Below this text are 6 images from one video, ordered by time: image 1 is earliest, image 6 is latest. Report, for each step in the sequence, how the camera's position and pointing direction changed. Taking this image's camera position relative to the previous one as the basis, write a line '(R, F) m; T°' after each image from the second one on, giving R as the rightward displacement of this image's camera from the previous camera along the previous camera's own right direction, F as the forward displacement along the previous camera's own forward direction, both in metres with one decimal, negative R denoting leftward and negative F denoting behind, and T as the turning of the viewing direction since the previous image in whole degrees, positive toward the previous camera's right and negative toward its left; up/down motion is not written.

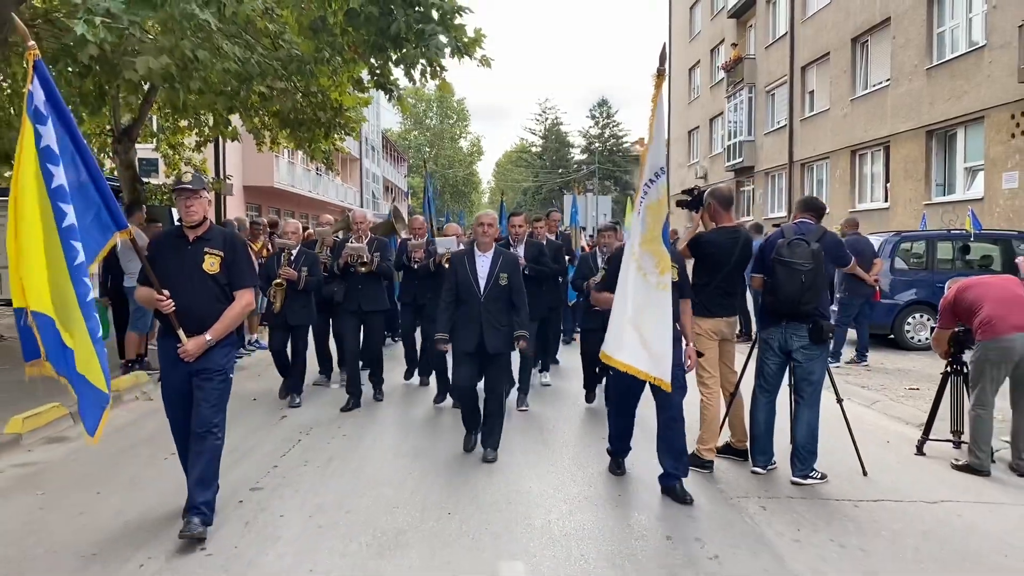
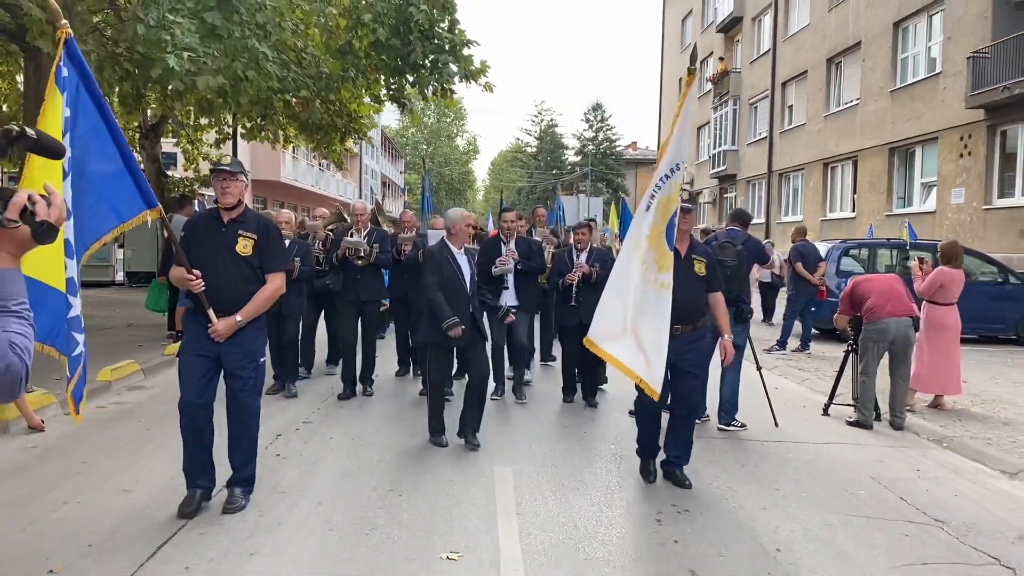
(0.0, -1.6) m; +1°
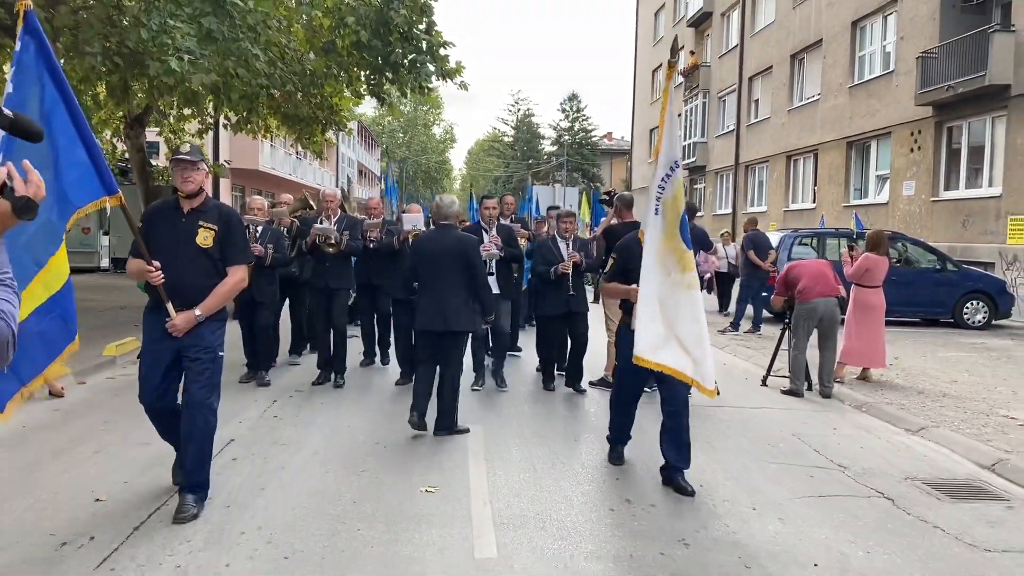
(+0.1, -0.8) m; +2°
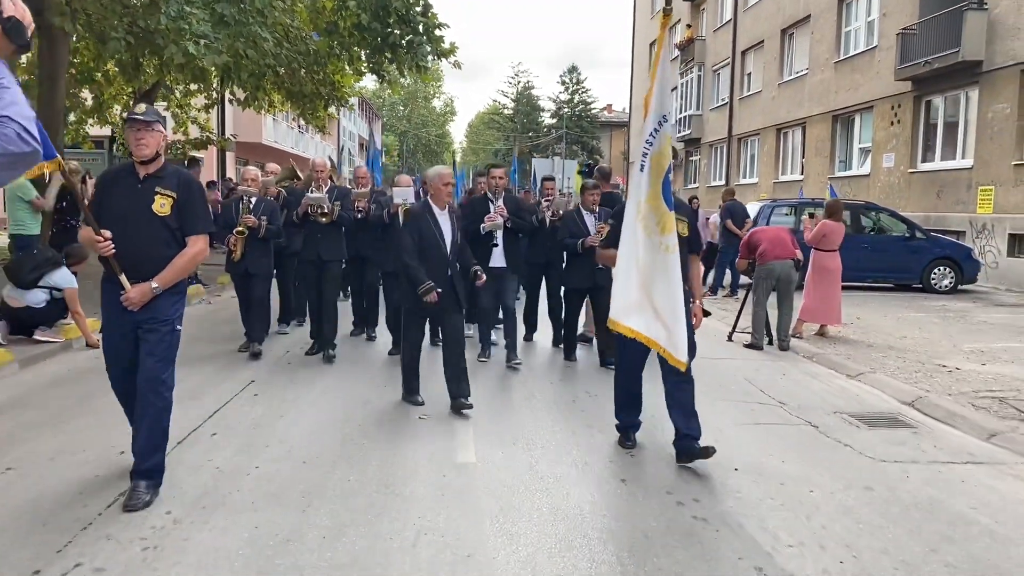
(+0.1, -0.9) m; 0°
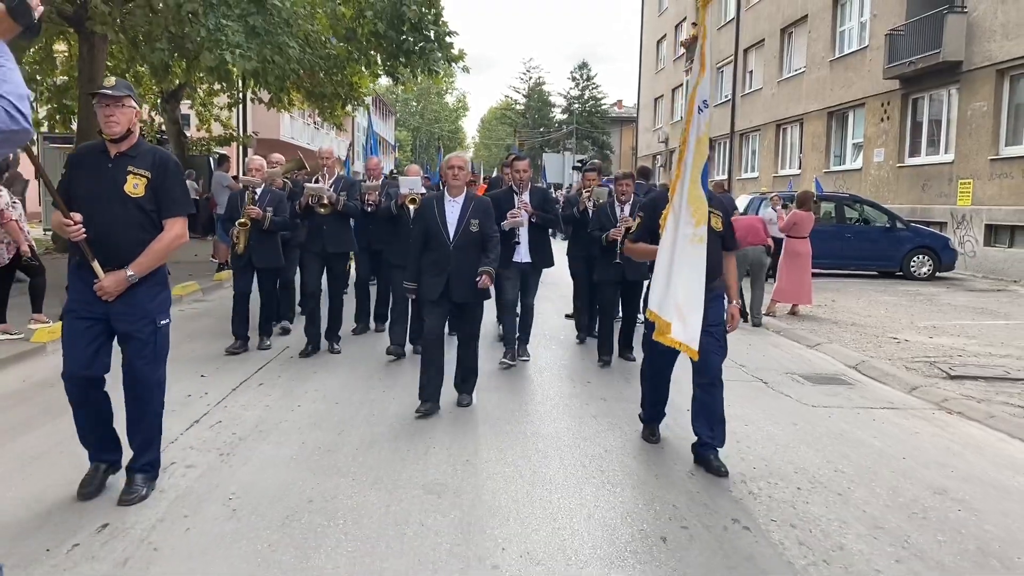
(+0.1, -1.1) m; -1°
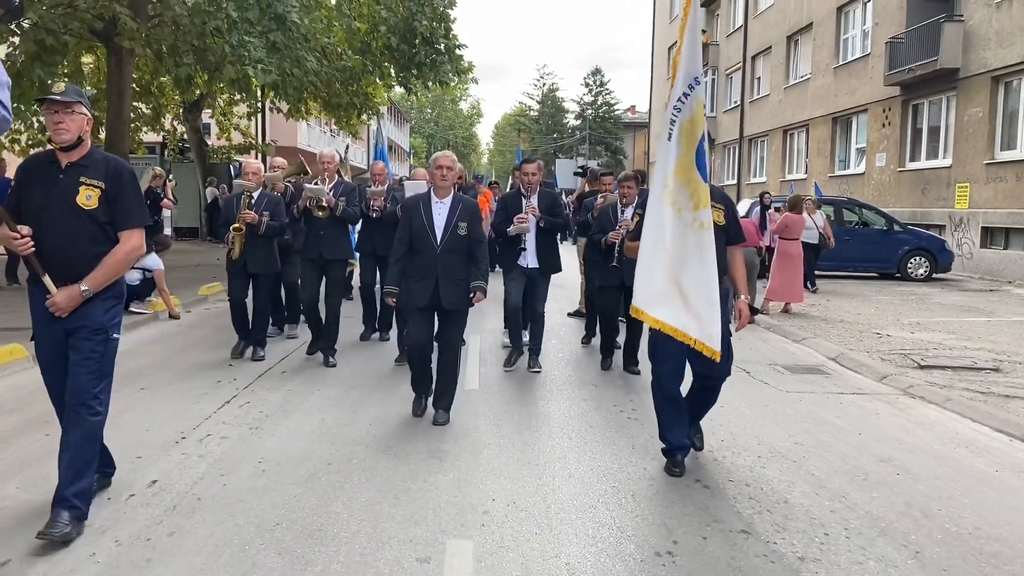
(+0.1, -0.6) m; -1°
